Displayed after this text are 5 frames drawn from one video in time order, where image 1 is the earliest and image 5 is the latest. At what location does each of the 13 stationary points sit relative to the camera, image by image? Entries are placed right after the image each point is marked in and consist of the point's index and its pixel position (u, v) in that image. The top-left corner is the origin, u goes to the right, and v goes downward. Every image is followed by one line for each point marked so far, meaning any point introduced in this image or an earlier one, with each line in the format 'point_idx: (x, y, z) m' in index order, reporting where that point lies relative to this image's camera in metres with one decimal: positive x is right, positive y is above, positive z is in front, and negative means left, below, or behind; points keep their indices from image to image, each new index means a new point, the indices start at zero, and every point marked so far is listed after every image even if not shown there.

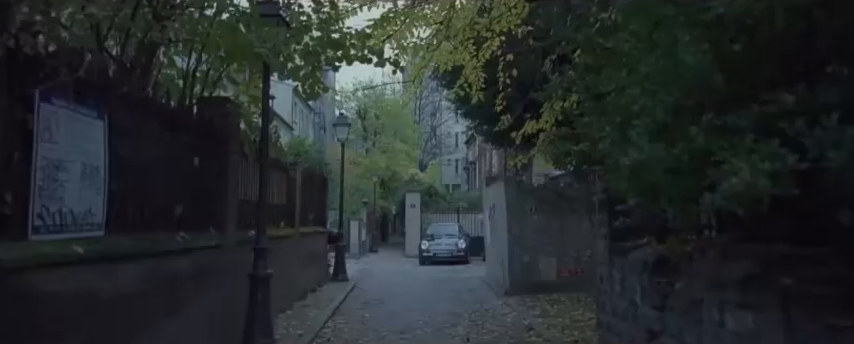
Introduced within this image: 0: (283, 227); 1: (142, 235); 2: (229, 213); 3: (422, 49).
0: (-2.6, -1.0, +10.8) m
1: (-2.4, -0.5, +5.0) m
2: (-2.5, -0.5, +7.4) m
3: (-0.1, +2.0, +9.9) m
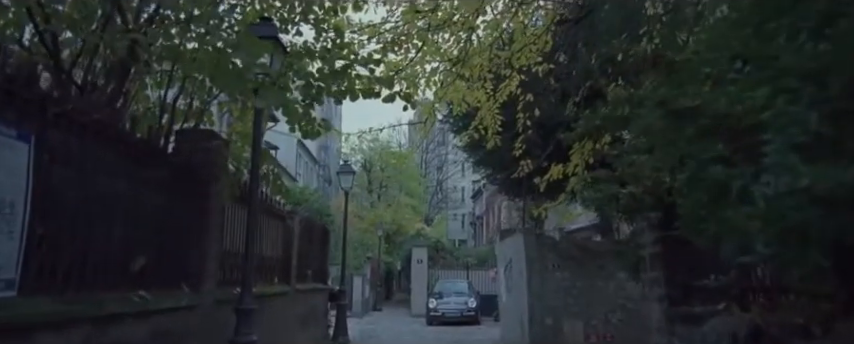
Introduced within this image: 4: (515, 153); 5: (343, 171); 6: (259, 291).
0: (-2.4, -1.8, +9.6) m
1: (-2.2, -0.8, +3.9) m
2: (-2.3, -1.0, +6.3) m
3: (+0.1, +1.3, +9.0) m
4: (+1.6, +0.4, +10.8) m
5: (-2.4, 0.0, +17.0) m
6: (-2.2, -1.6, +8.0) m
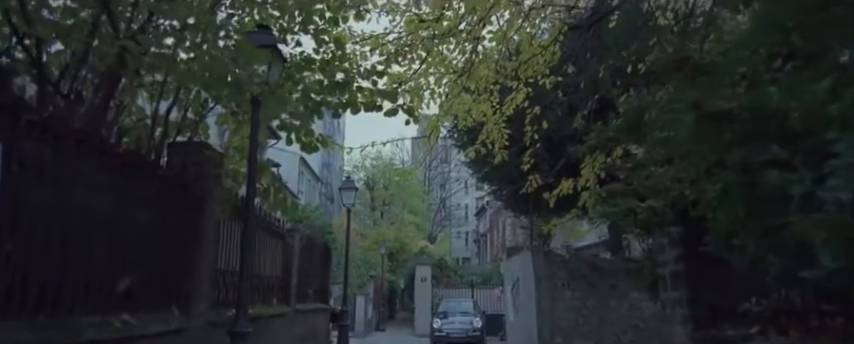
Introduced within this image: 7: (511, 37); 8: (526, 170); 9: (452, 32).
0: (-2.3, -2.0, +9.2) m
1: (-2.2, -0.9, +3.5) m
2: (-2.2, -1.2, +6.0) m
3: (+0.2, +1.1, +8.7) m
4: (+1.7, +0.1, +10.4) m
5: (-2.3, -0.4, +16.7) m
6: (-2.2, -1.8, +7.6) m
7: (+1.1, +1.8, +8.2) m
8: (+1.7, 0.0, +10.6) m
9: (+0.3, +1.8, +7.6) m
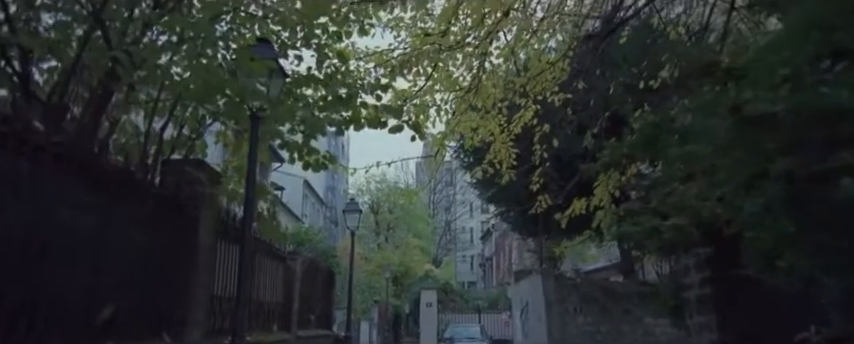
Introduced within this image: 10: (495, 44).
0: (-2.2, -2.3, +8.8) m
1: (-2.1, -1.0, +3.2) m
2: (-2.2, -1.3, +5.6) m
3: (+0.3, +0.8, +8.4) m
4: (+1.8, -0.3, +10.1) m
5: (-2.1, -1.0, +16.4) m
6: (-2.1, -2.0, +7.2) m
7: (+1.2, +1.6, +7.9) m
8: (+1.8, -0.3, +10.3) m
9: (+0.4, +1.5, +7.3) m
10: (+0.9, +1.7, +7.7) m
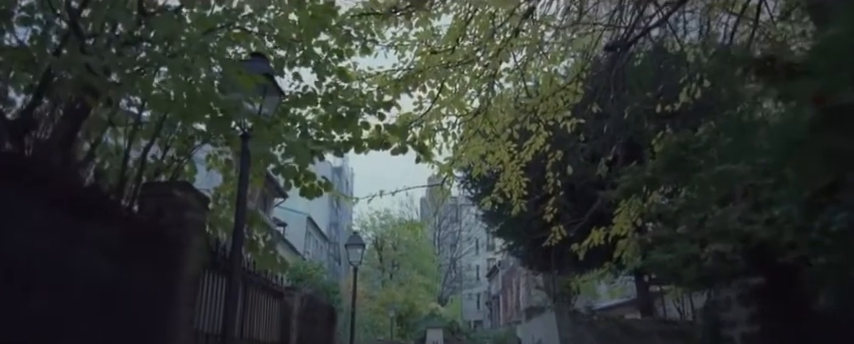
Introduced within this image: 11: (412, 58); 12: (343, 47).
0: (-2.1, -2.7, +8.2) m
1: (-2.1, -1.0, +2.7) m
2: (-2.1, -1.5, +5.1) m
3: (+0.3, +0.4, +8.0) m
4: (+1.9, -0.7, +9.6) m
5: (-2.0, -1.9, +15.8) m
6: (-2.0, -2.4, +6.6) m
7: (+1.3, +1.2, +7.5) m
8: (+1.9, -0.8, +9.7) m
9: (+0.5, +1.2, +6.9) m
10: (+0.9, +1.3, +7.3) m
11: (-0.1, +1.3, +7.0) m
12: (-1.0, +1.4, +6.8) m
